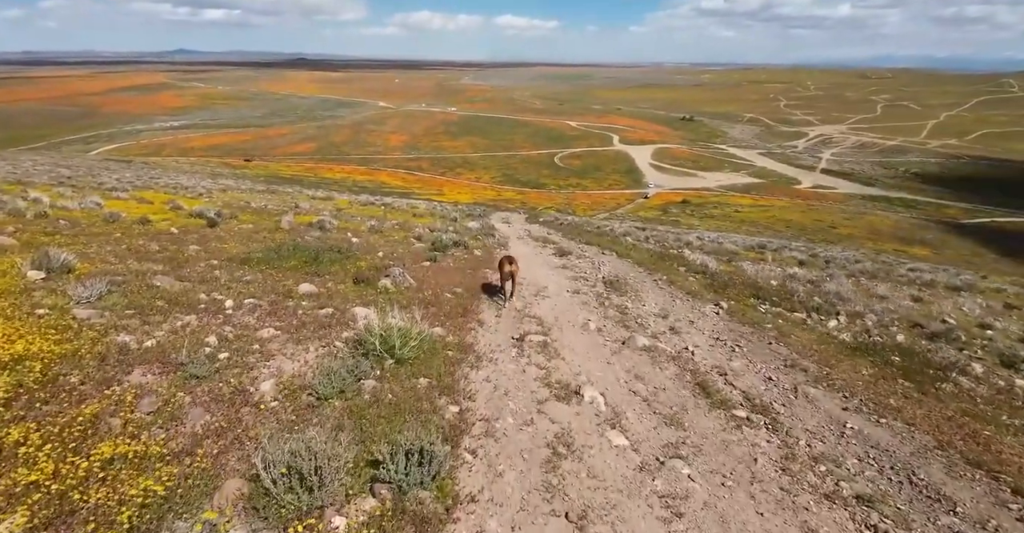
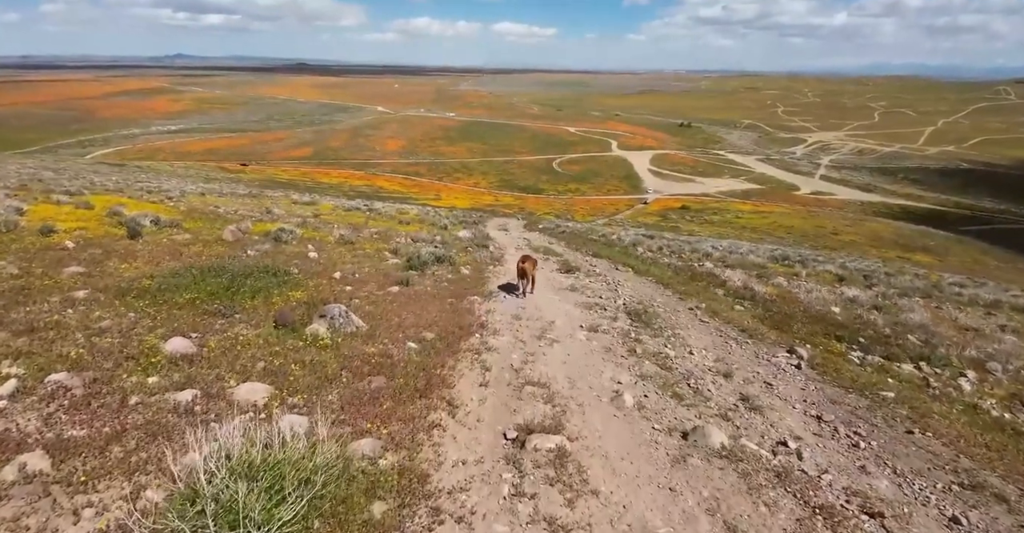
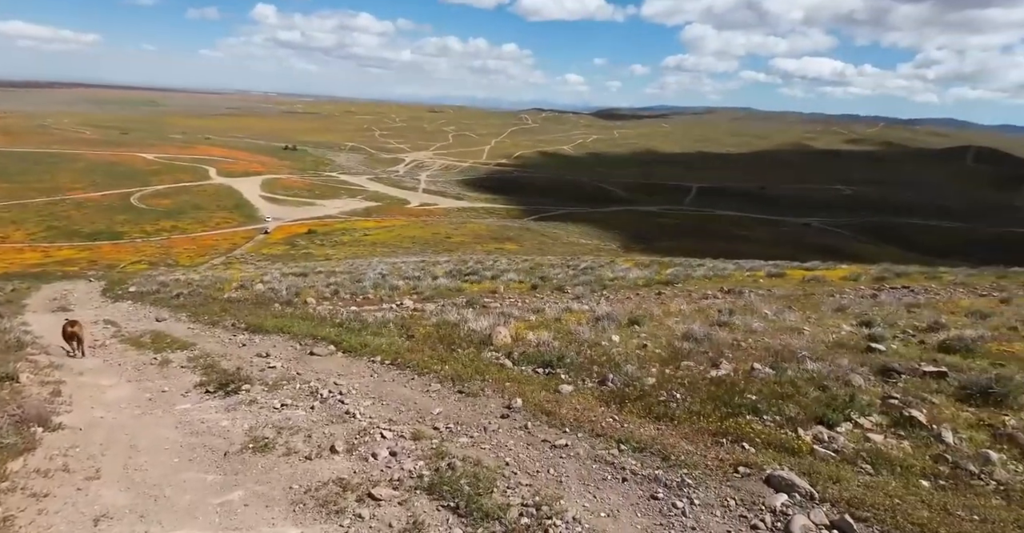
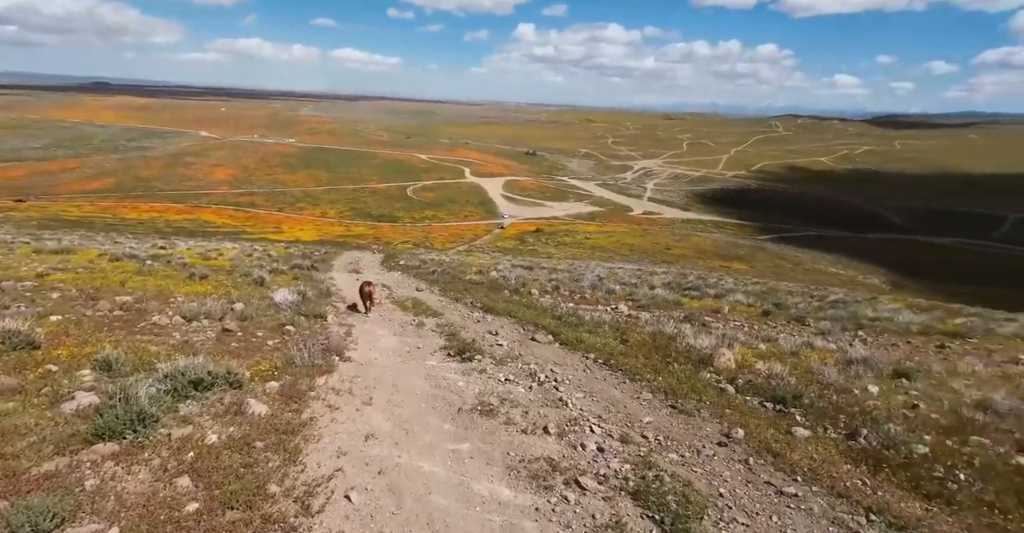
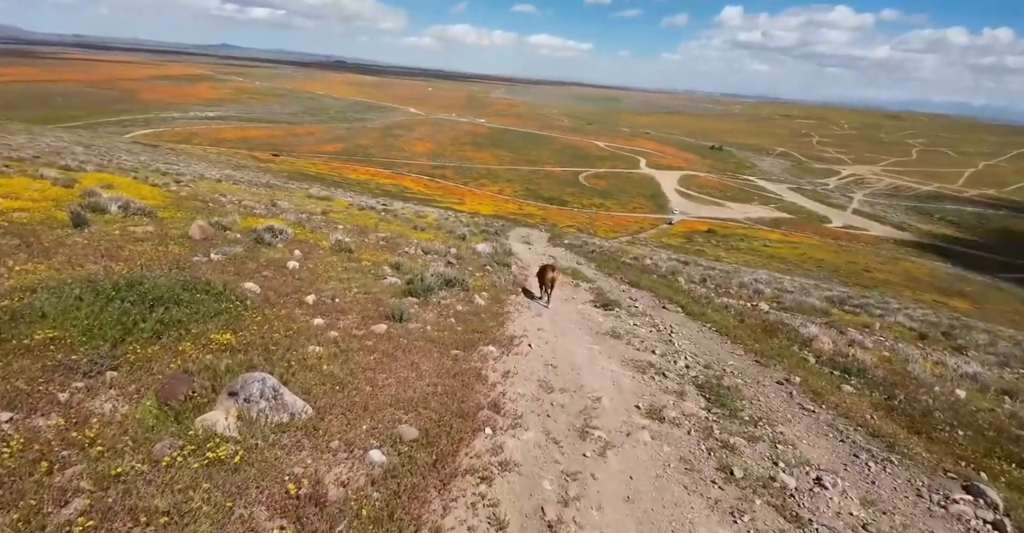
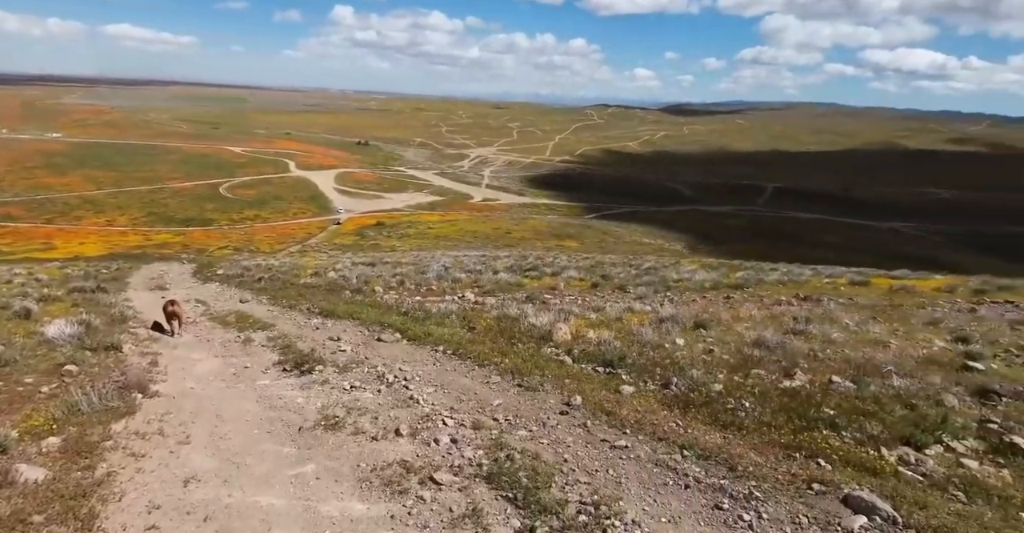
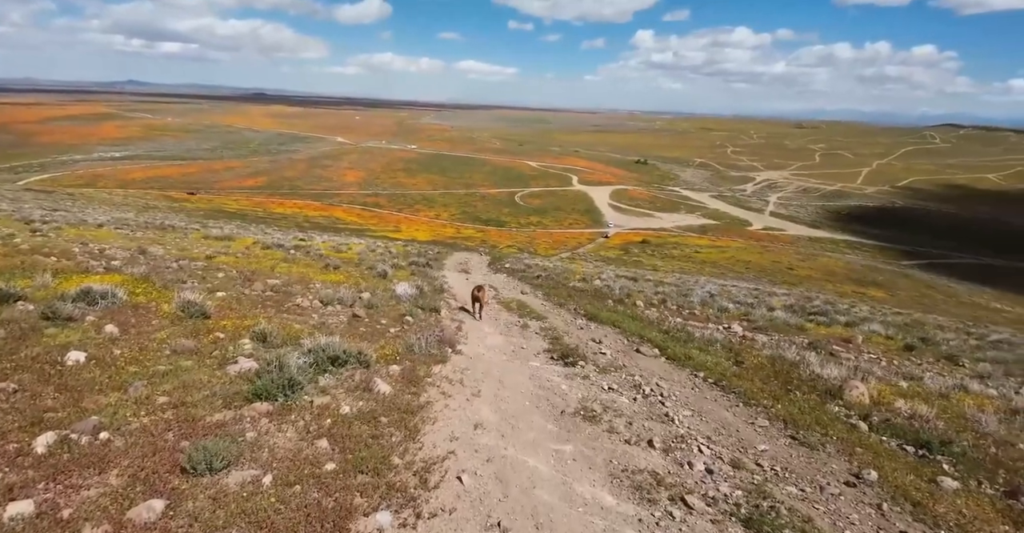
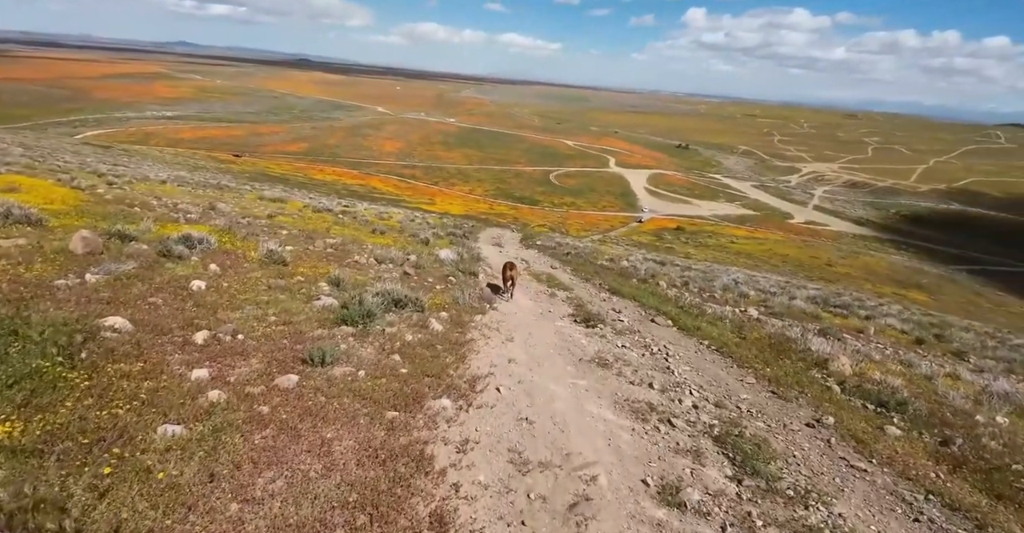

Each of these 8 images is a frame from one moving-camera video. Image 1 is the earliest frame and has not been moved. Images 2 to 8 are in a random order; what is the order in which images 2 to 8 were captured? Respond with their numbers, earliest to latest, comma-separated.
2, 5, 8, 7, 4, 6, 3
